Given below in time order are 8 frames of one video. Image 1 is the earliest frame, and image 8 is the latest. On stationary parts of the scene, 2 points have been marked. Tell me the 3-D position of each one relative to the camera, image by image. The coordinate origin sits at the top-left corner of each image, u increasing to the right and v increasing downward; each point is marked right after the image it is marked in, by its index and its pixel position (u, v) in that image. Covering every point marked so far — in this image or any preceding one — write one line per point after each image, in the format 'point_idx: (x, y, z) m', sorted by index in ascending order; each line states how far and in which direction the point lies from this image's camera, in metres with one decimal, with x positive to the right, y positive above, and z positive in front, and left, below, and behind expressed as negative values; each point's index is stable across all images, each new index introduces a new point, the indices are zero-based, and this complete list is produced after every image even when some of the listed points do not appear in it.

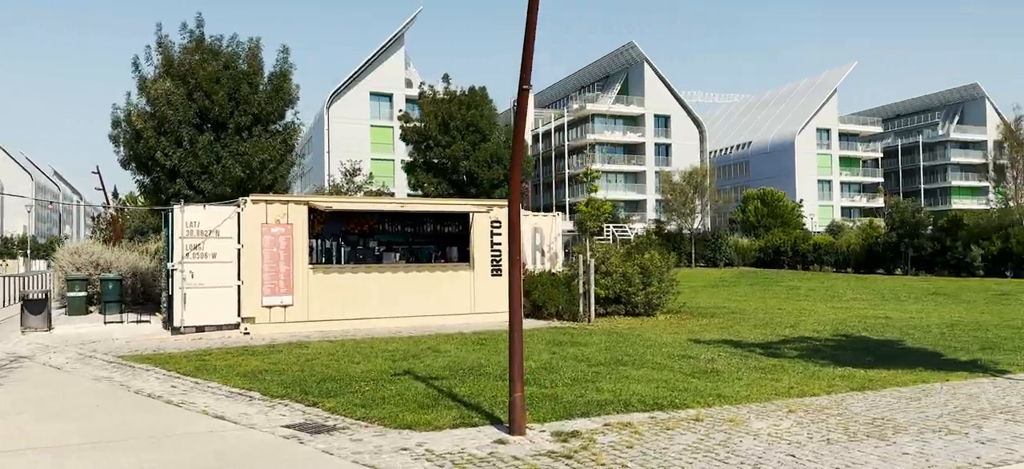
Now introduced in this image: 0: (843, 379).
0: (+4.2, -1.9, +10.2) m
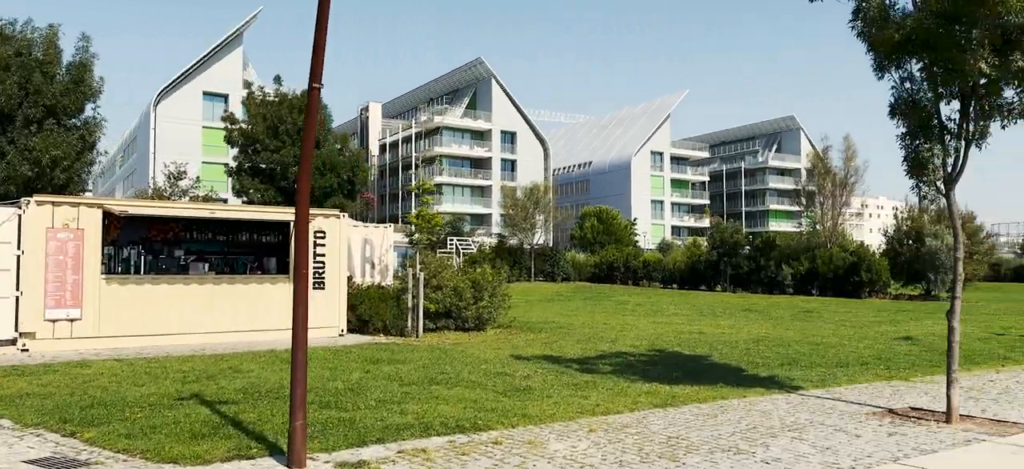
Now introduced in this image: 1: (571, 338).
0: (+1.7, -2.1, +10.2) m
1: (+1.3, -2.3, +18.0) m
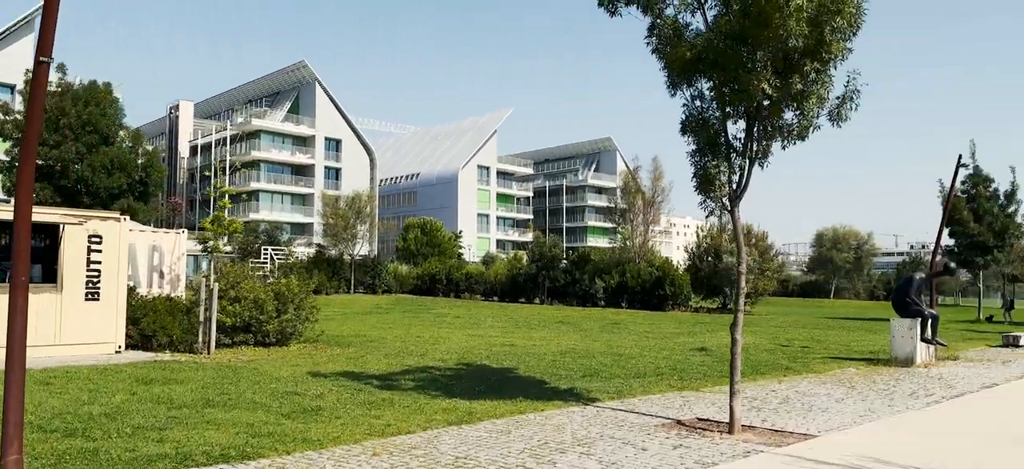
0: (-0.8, -2.2, +9.8) m
1: (-2.9, -2.5, +17.3) m
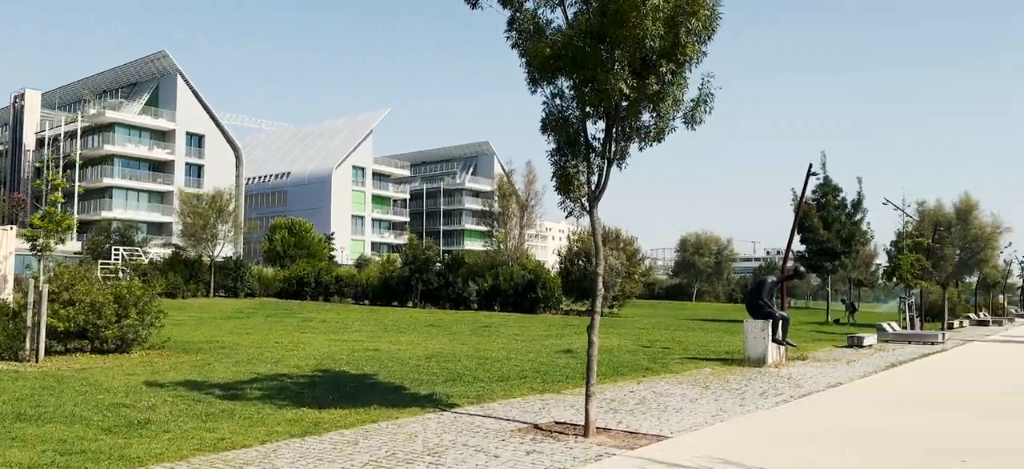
0: (-2.6, -2.2, +9.1) m
1: (-5.8, -2.5, +16.2) m
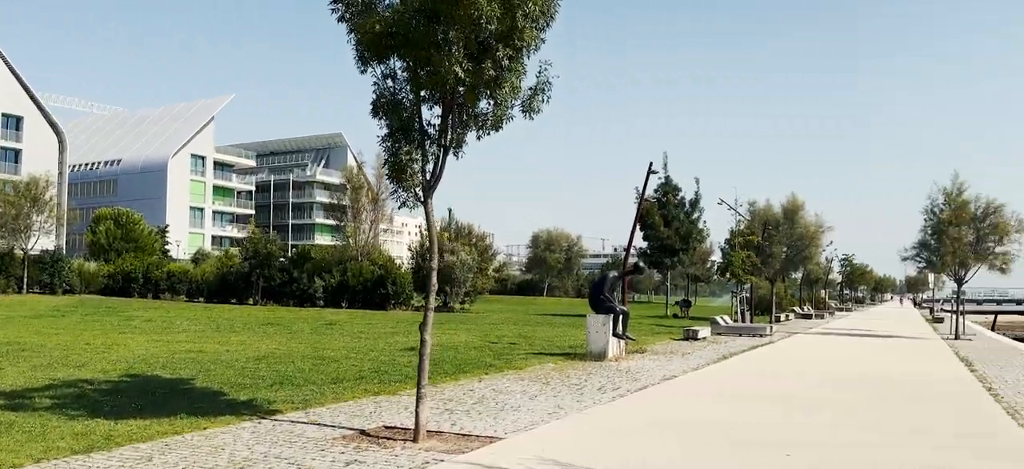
0: (-4.4, -2.1, +7.9) m
1: (-8.8, -2.3, +14.4) m
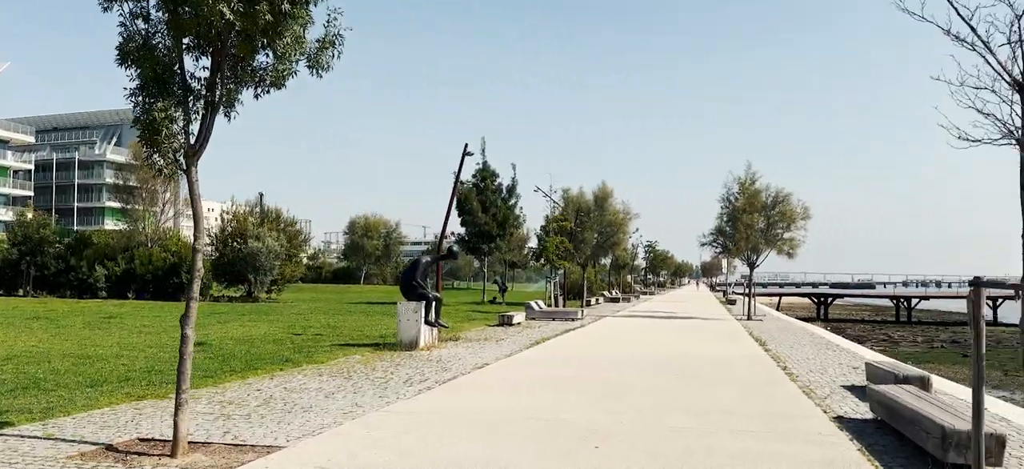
0: (-6.2, -1.8, +5.7) m
1: (-11.9, -2.0, +11.0) m
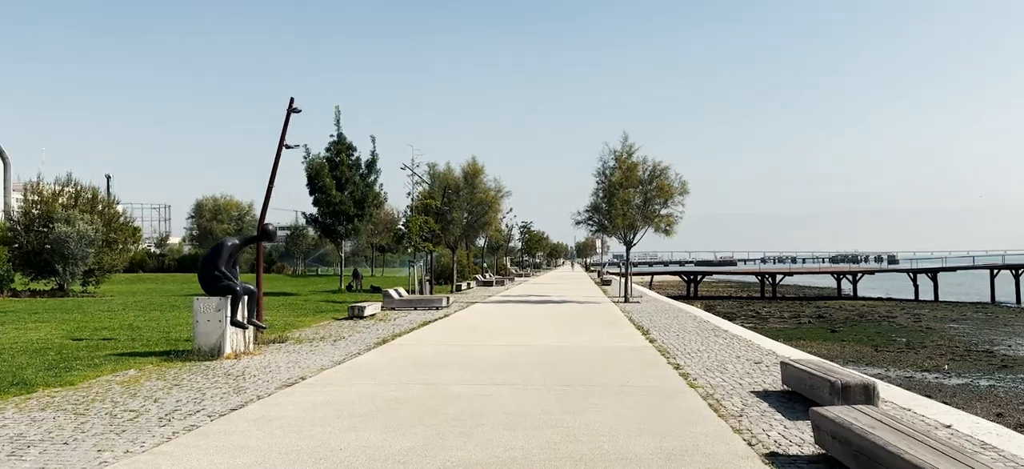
0: (-7.2, -1.7, +1.4) m
1: (-13.7, -1.8, +5.7) m
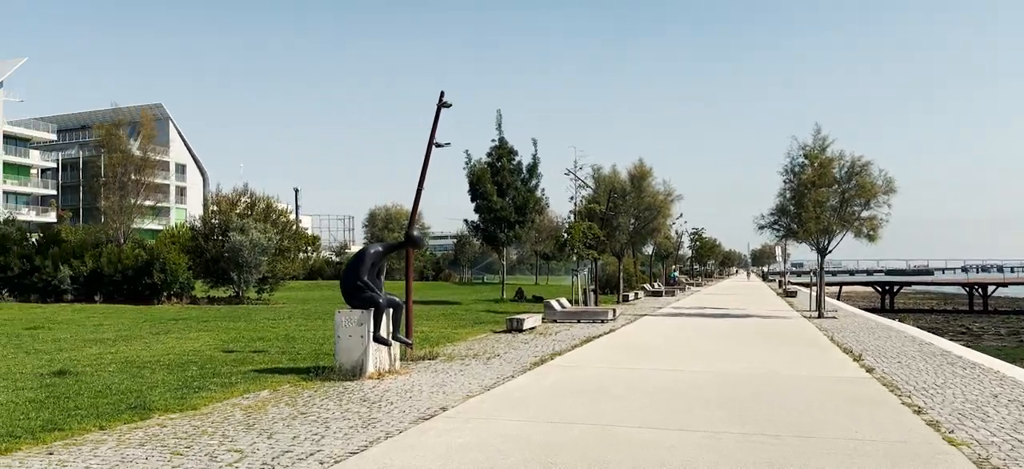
0: (-7.0, -1.7, +0.8) m
1: (-12.5, -1.9, +6.3) m
